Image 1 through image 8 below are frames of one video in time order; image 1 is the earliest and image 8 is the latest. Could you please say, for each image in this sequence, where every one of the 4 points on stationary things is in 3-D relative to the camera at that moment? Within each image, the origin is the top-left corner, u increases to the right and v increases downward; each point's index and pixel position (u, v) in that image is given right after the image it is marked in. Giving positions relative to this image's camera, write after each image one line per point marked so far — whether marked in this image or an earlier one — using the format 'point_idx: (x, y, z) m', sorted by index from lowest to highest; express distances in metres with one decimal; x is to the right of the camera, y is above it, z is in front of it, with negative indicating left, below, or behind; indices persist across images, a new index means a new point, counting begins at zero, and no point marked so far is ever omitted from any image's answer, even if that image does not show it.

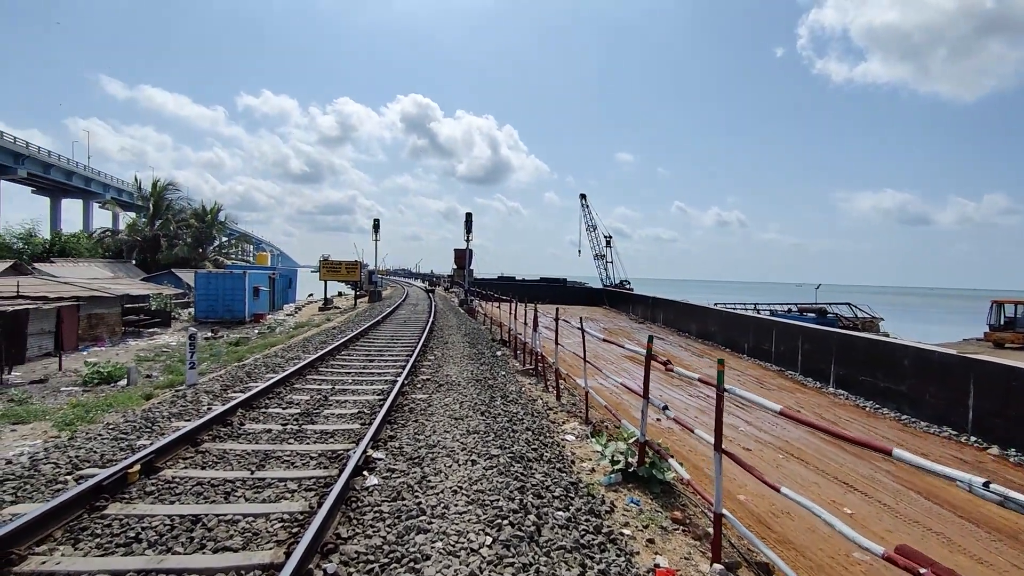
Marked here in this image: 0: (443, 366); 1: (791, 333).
0: (-1.1, -1.3, +7.9) m
1: (+9.3, -1.5, +16.7) m
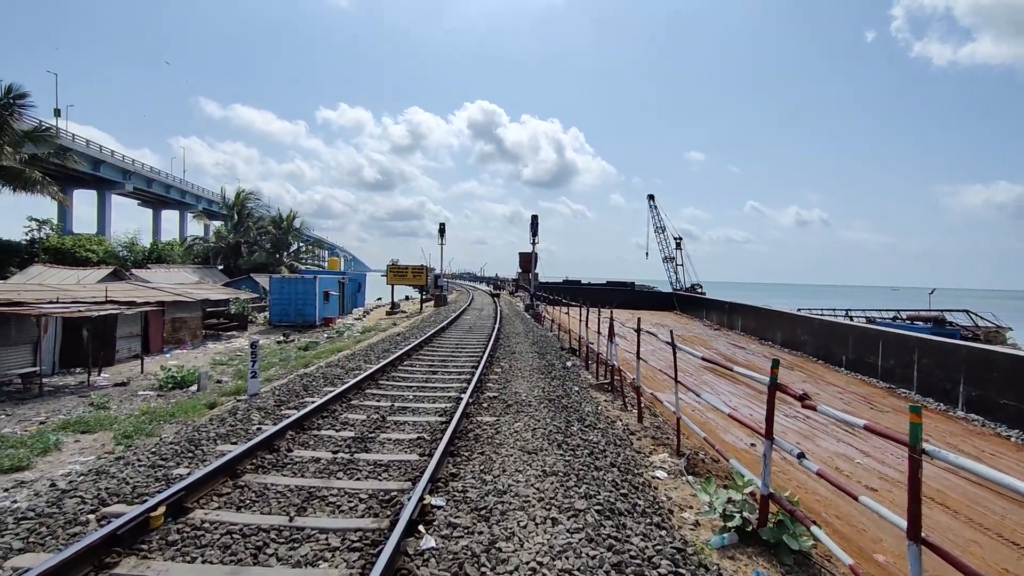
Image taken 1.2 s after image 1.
0: (0.0, -1.4, +7.2) m
1: (+11.4, -1.7, +14.6) m
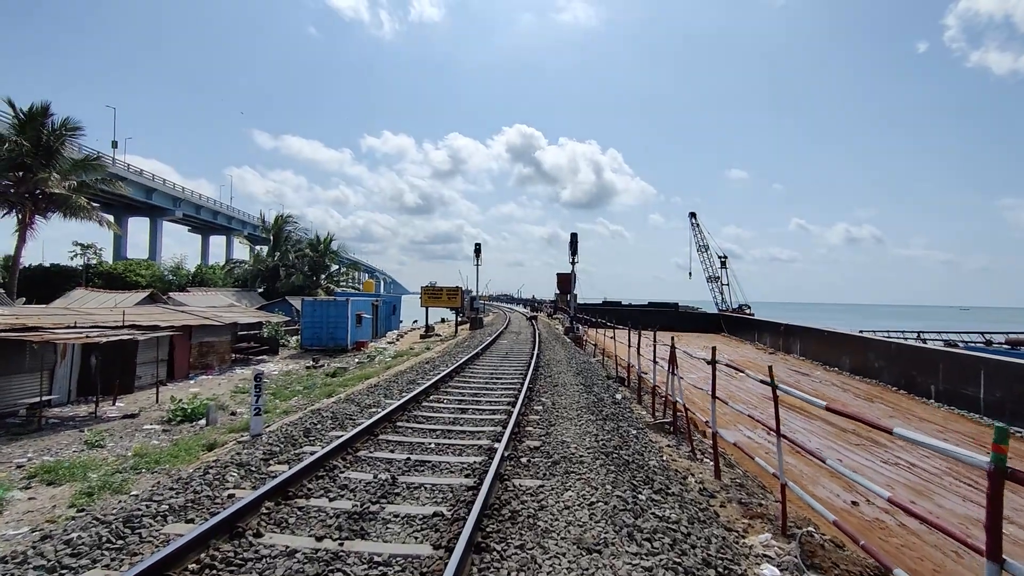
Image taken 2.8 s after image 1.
0: (+0.5, -1.6, +6.0) m
1: (+12.5, -2.2, +12.5) m
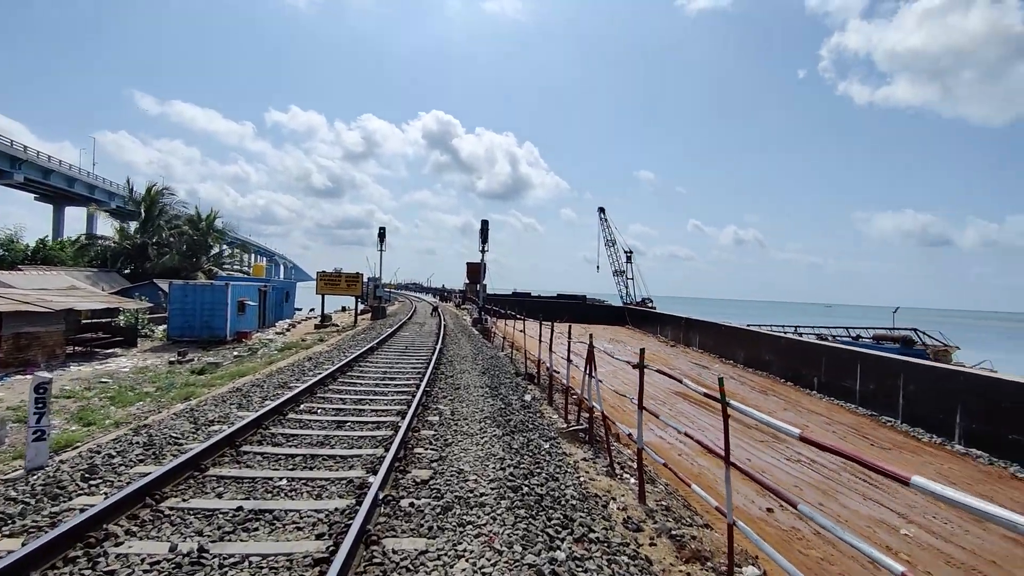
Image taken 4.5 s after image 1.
0: (-0.6, -1.5, +4.9) m
1: (+10.0, -2.2, +13.4) m
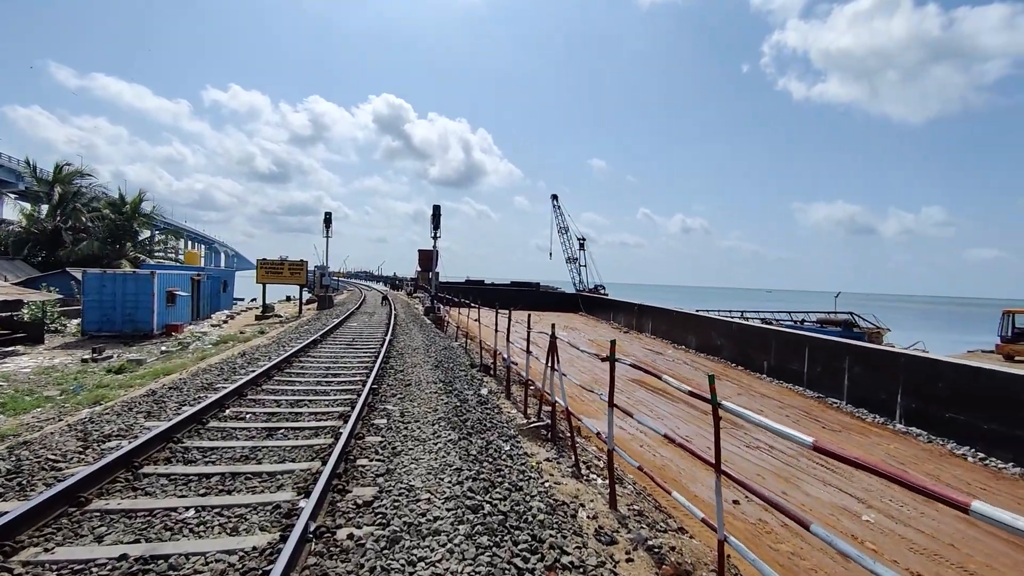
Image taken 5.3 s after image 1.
0: (-0.9, -1.4, +4.3) m
1: (+8.8, -1.8, +13.8) m
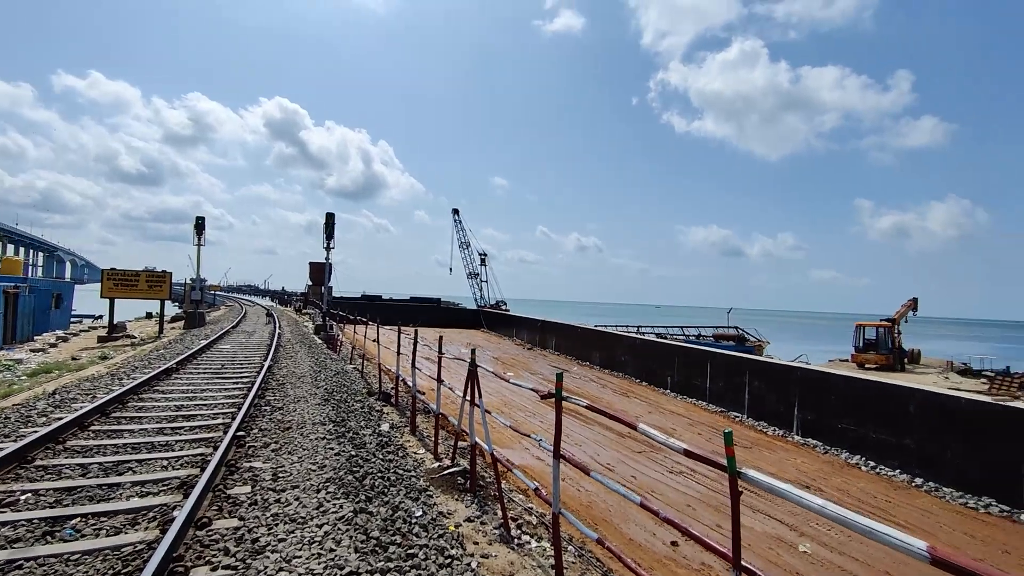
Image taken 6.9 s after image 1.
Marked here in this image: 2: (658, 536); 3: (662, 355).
0: (-1.4, -1.5, +3.0) m
1: (+6.3, -2.3, +14.2) m
2: (+1.7, -2.9, +5.9) m
3: (+5.3, -2.3, +17.5) m
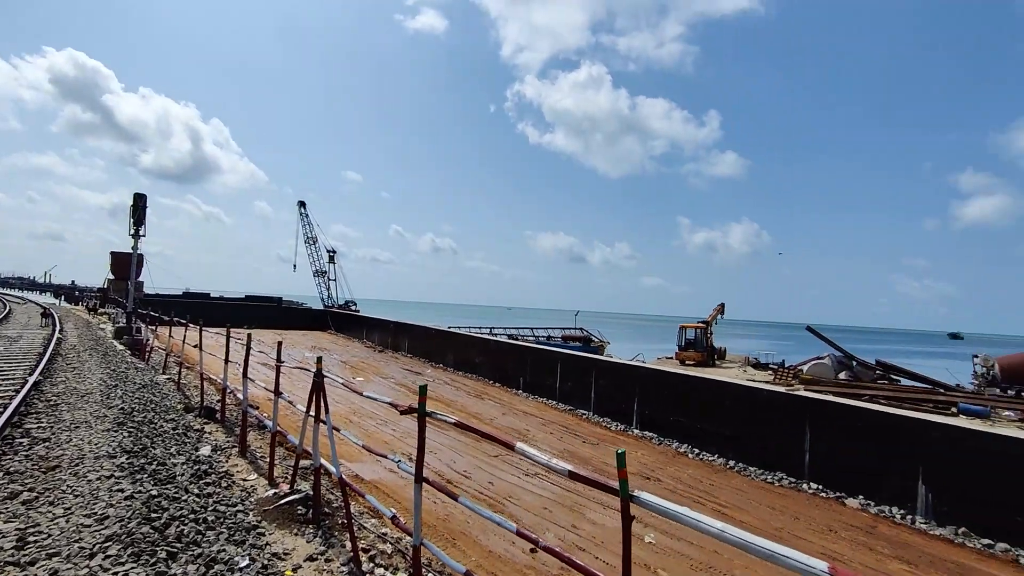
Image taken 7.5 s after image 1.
0: (-2.1, -1.5, +2.1) m
1: (+2.1, -2.4, +15.0) m
2: (+0.1, -3.0, +5.8) m
3: (+0.2, -2.4, +17.9) m
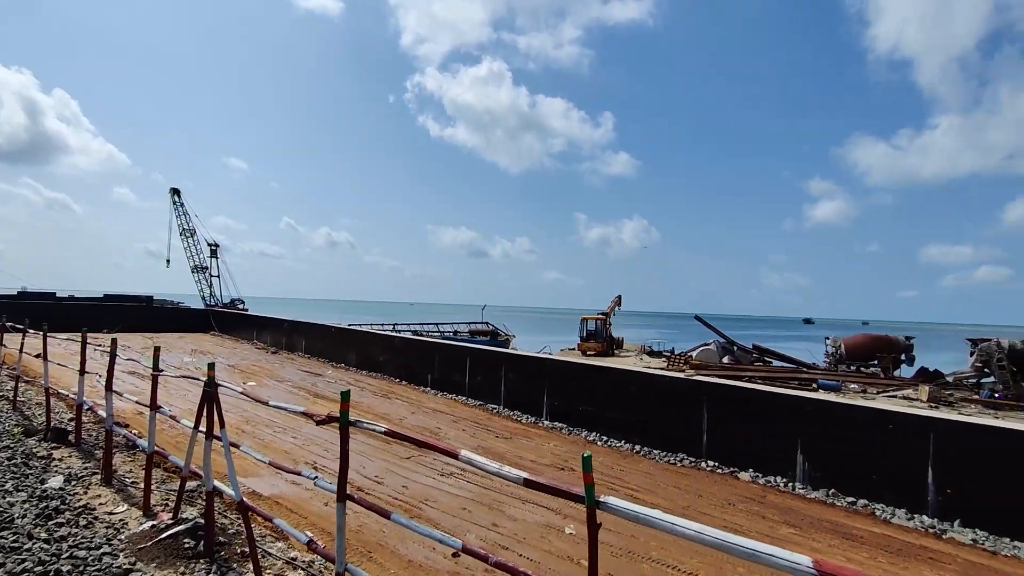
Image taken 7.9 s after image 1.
0: (-2.2, -1.4, +1.4) m
1: (-0.6, -2.2, +14.9) m
2: (-0.8, -2.9, +5.5) m
3: (-3.0, -2.2, +17.4) m
